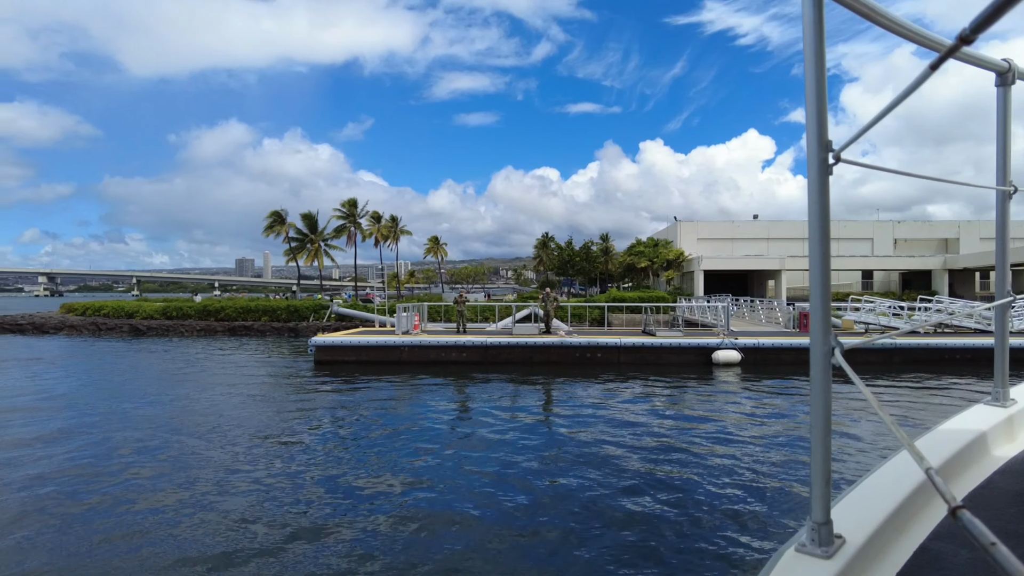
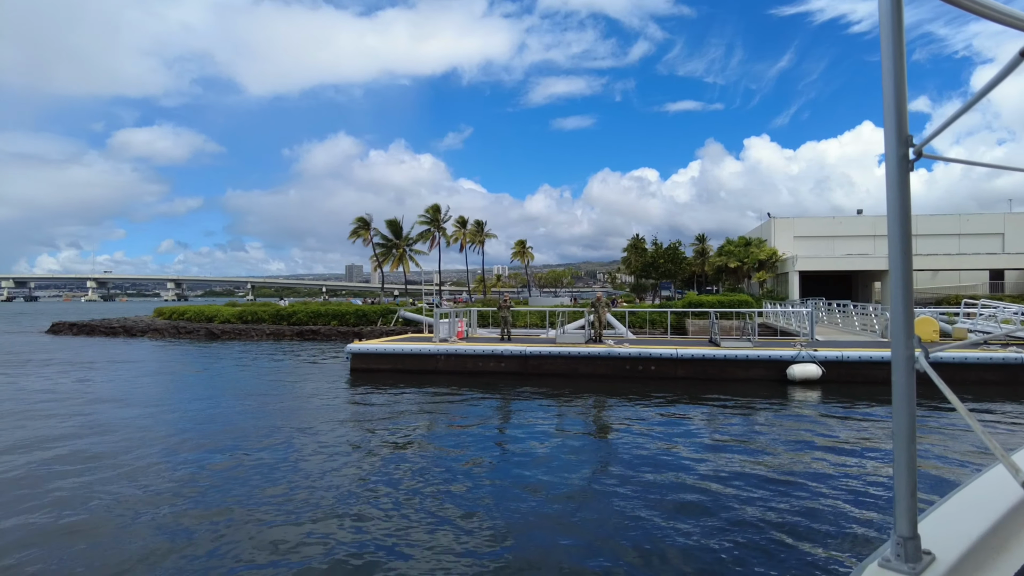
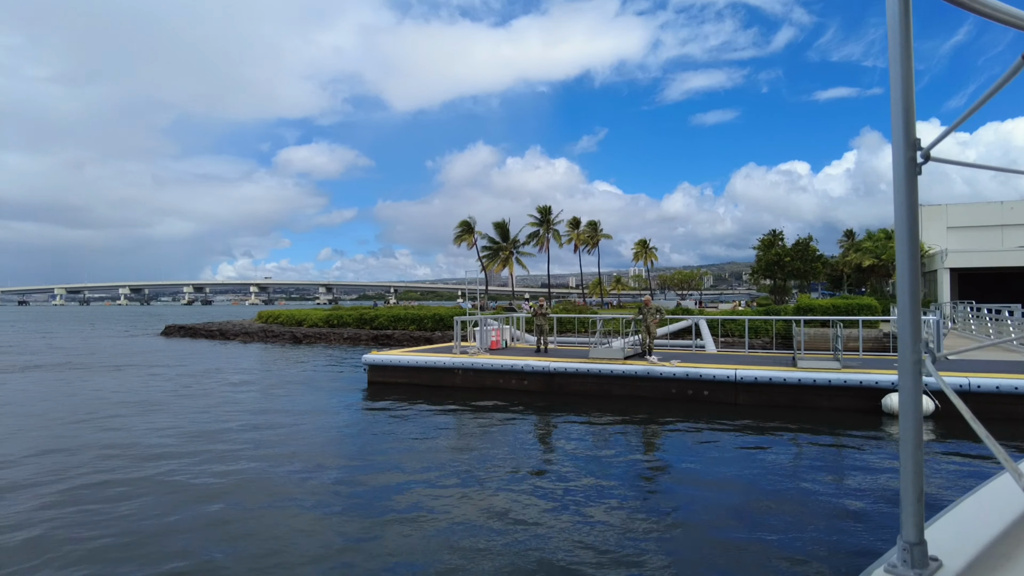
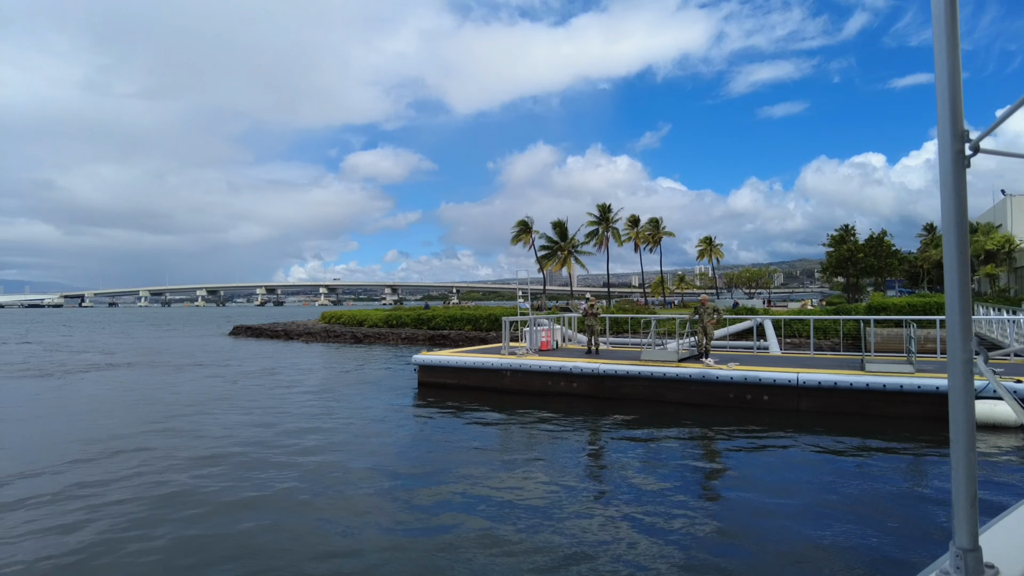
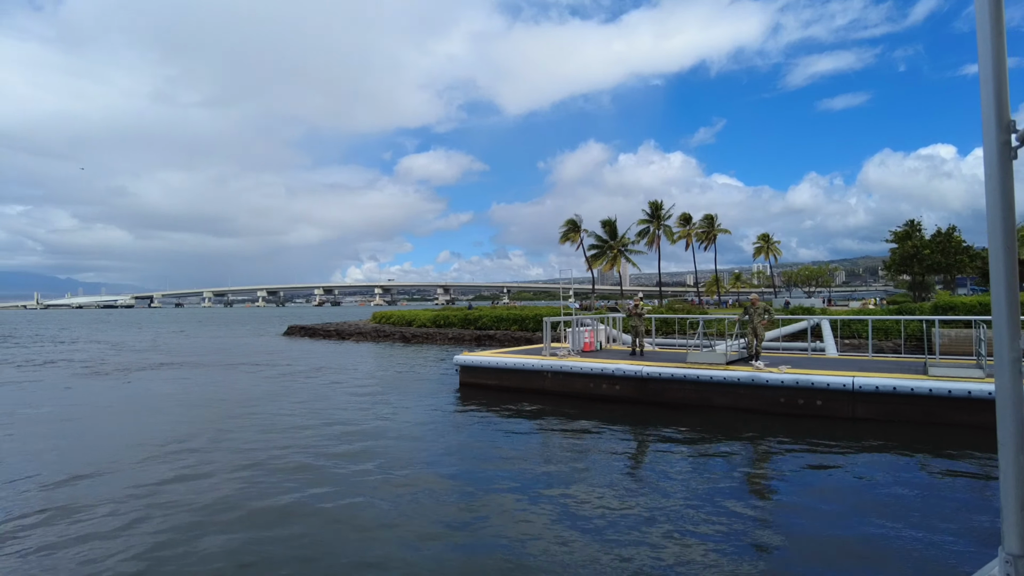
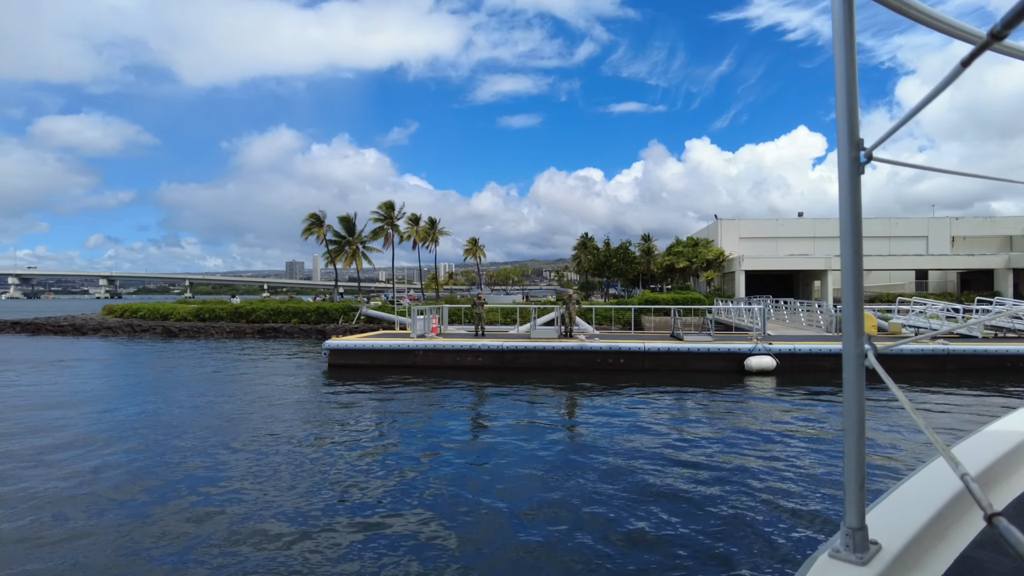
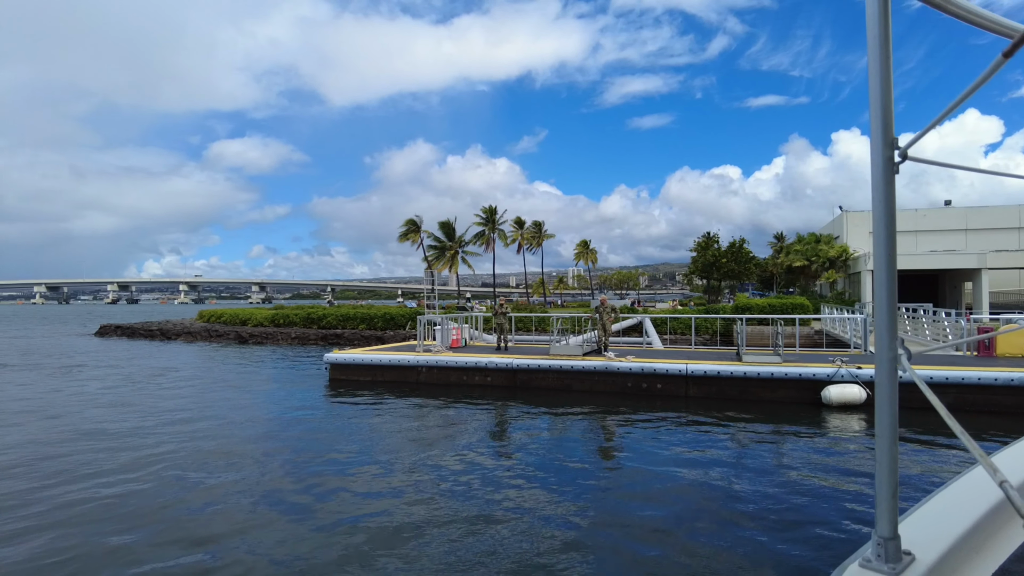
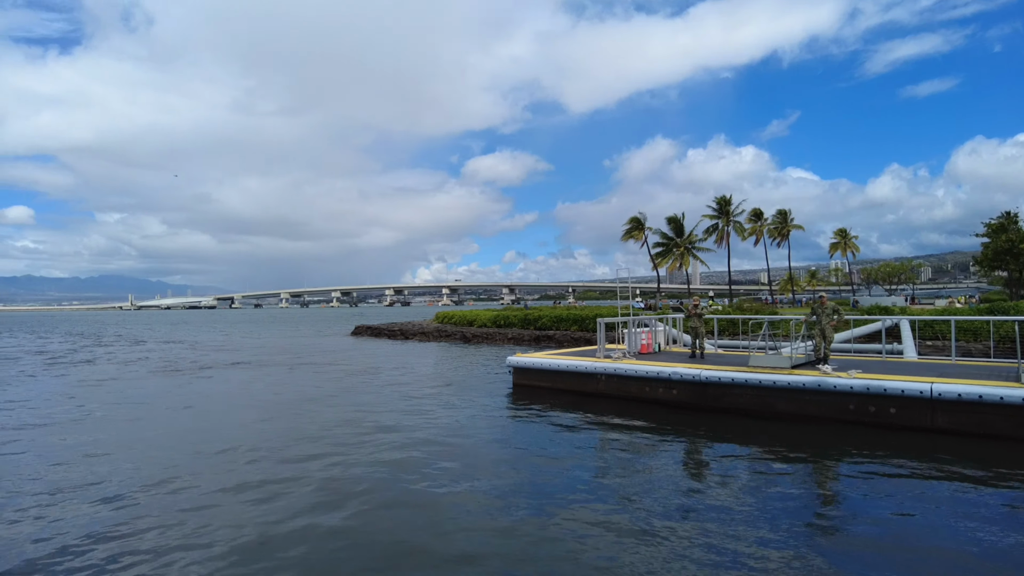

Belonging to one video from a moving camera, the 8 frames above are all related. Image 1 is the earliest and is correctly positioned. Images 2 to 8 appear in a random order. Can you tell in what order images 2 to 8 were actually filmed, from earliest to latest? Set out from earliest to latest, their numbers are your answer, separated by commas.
6, 2, 7, 3, 4, 5, 8
